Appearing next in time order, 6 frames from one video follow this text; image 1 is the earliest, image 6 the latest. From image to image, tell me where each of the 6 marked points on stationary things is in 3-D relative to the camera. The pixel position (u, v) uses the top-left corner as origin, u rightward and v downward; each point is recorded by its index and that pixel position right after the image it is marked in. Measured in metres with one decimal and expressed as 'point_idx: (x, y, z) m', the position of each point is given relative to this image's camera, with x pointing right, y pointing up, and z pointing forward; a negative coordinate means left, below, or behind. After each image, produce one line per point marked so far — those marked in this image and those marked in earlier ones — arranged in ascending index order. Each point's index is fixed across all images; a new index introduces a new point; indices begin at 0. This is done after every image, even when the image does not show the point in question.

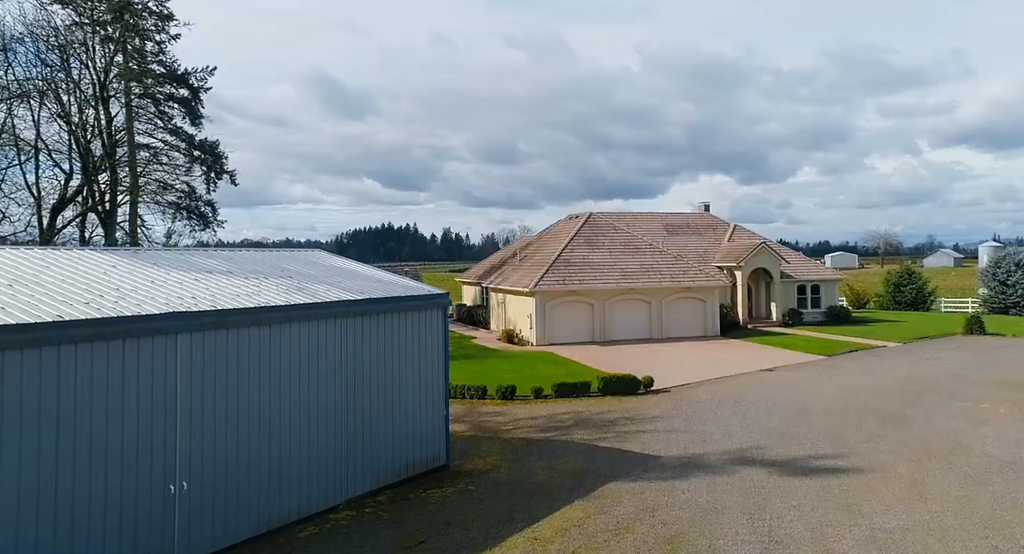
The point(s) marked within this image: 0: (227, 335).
0: (-3.6, -0.7, +8.4) m
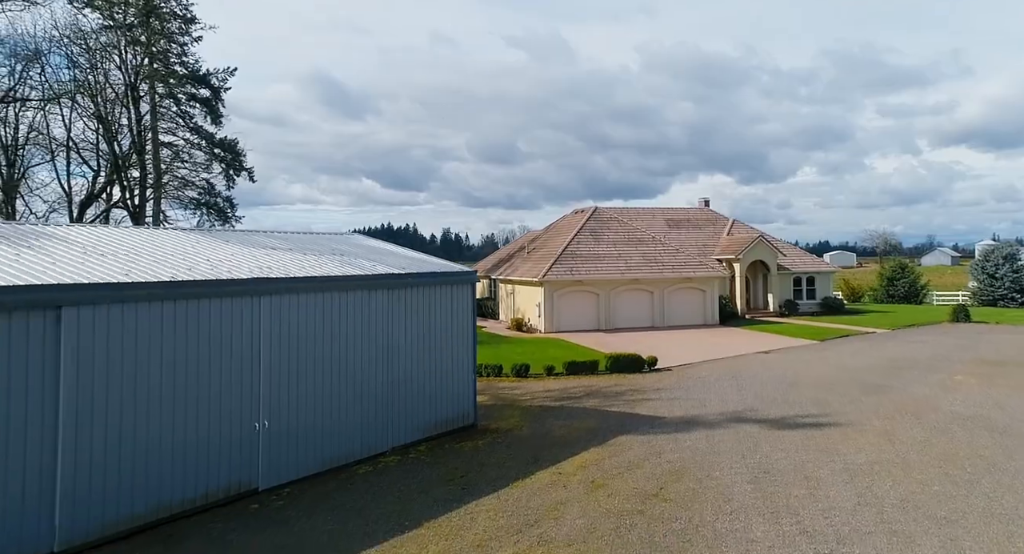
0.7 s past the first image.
0: (-3.2, -0.3, +9.9) m
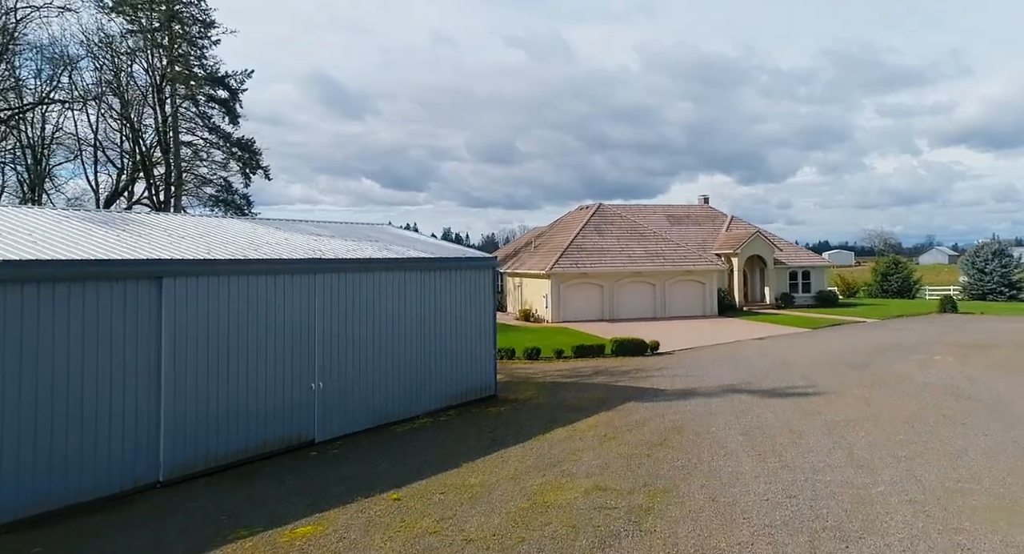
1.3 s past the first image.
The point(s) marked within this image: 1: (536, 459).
0: (-2.8, 0.0, +11.3) m
1: (+0.3, -2.5, +9.6) m
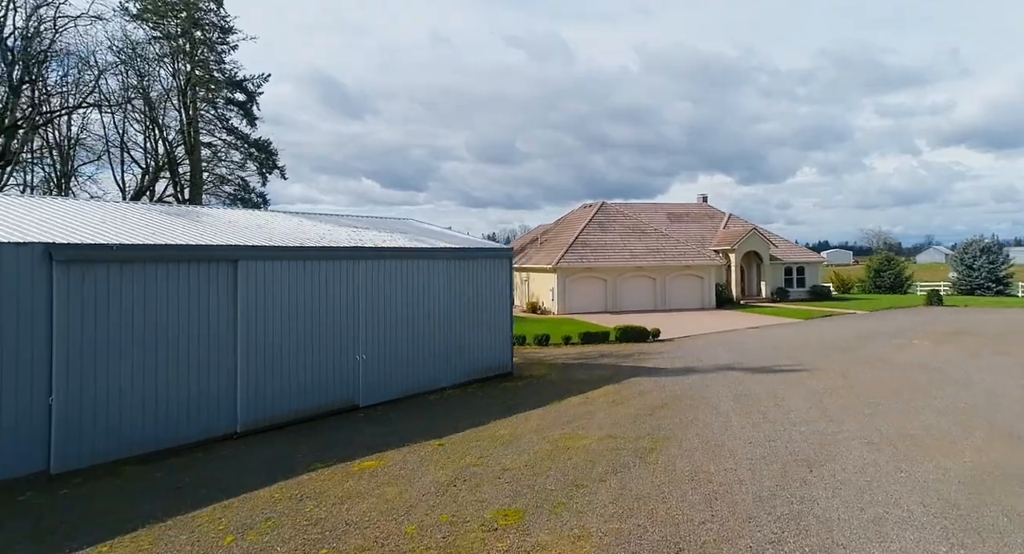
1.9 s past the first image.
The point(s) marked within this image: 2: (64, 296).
0: (-2.5, +0.2, +12.9) m
1: (+0.7, -2.3, +11.2) m
2: (-5.5, -0.2, +8.6) m
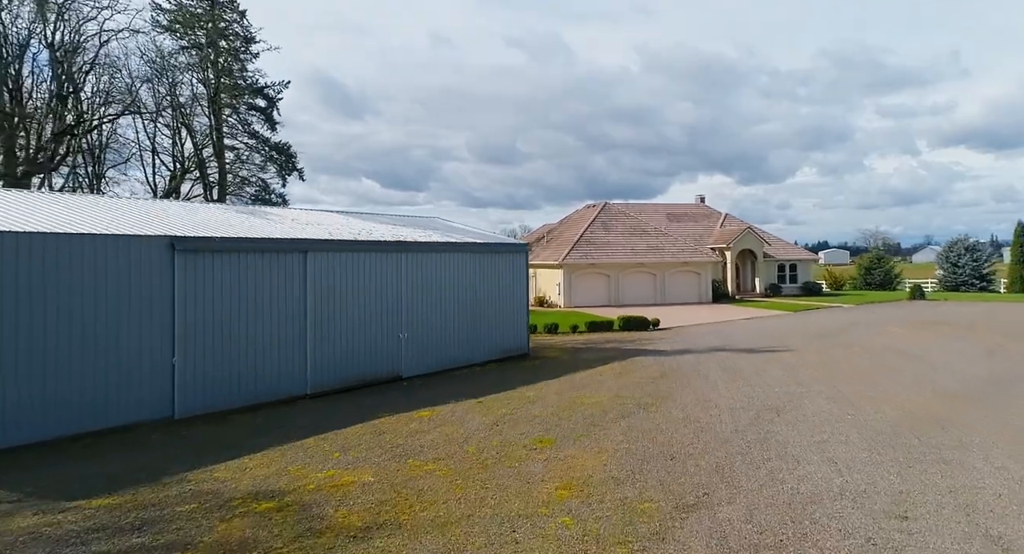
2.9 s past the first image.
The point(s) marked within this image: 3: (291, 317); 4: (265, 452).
0: (-2.0, +0.5, +15.0) m
1: (+1.1, -2.0, +13.3) m
2: (-5.1, 0.0, +10.7) m
3: (-3.9, -0.7, +12.3) m
4: (-3.1, -2.2, +8.5) m
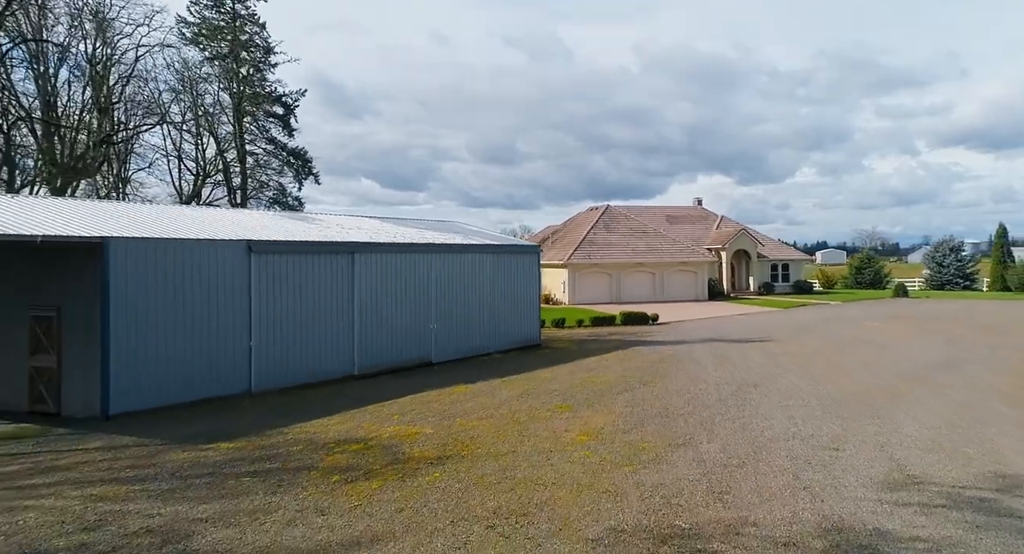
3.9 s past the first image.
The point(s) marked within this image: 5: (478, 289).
0: (-1.7, +0.5, +17.0) m
1: (+1.5, -2.0, +15.3) m
2: (-4.7, 0.0, +12.7) m
3: (-3.6, -0.6, +14.3) m
4: (-2.7, -2.1, +10.6) m
5: (-0.9, -0.3, +18.1) m
